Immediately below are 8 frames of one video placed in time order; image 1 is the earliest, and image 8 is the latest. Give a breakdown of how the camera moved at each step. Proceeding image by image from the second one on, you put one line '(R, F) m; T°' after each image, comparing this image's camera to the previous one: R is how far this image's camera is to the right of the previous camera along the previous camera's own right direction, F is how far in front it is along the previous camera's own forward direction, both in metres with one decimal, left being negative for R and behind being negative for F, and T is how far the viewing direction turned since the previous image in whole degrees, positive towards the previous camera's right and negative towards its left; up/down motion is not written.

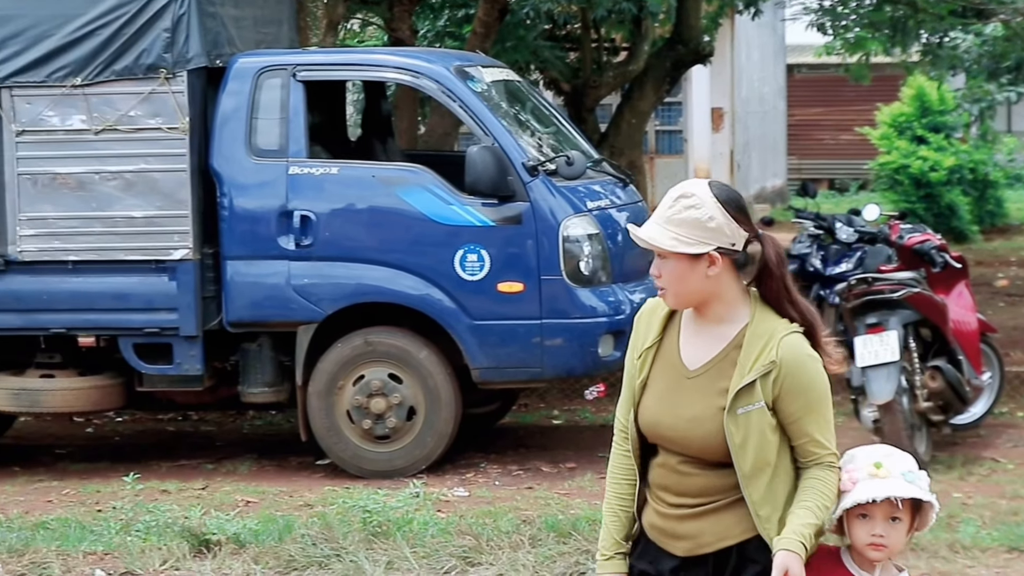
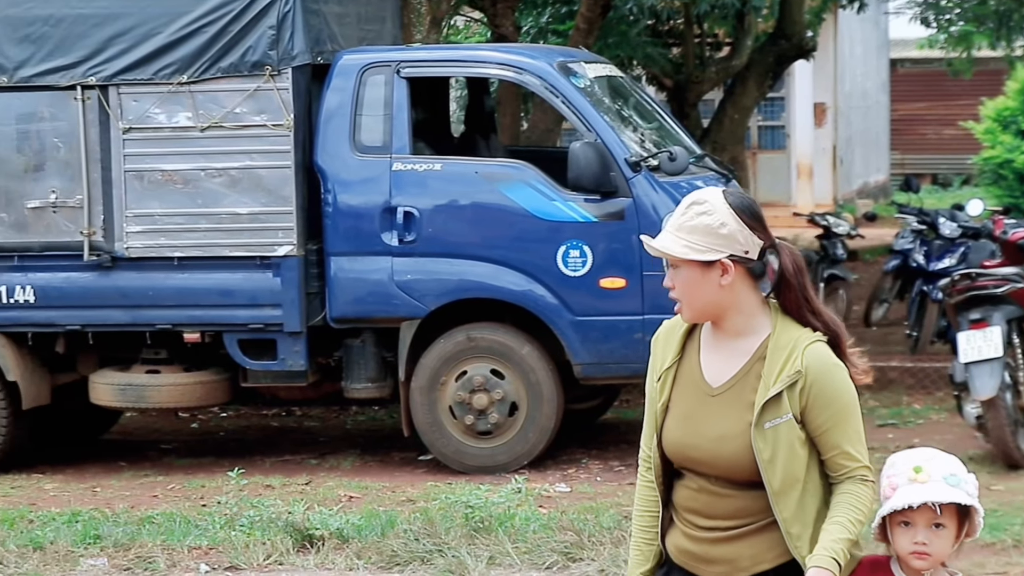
(-0.4, 0.0) m; -1°
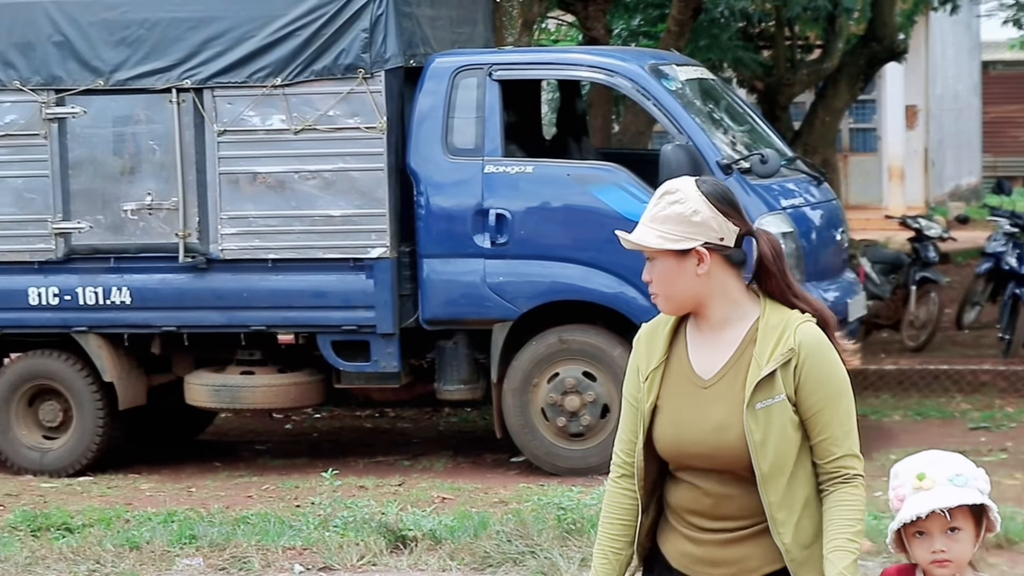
(-0.4, 0.0) m; -1°
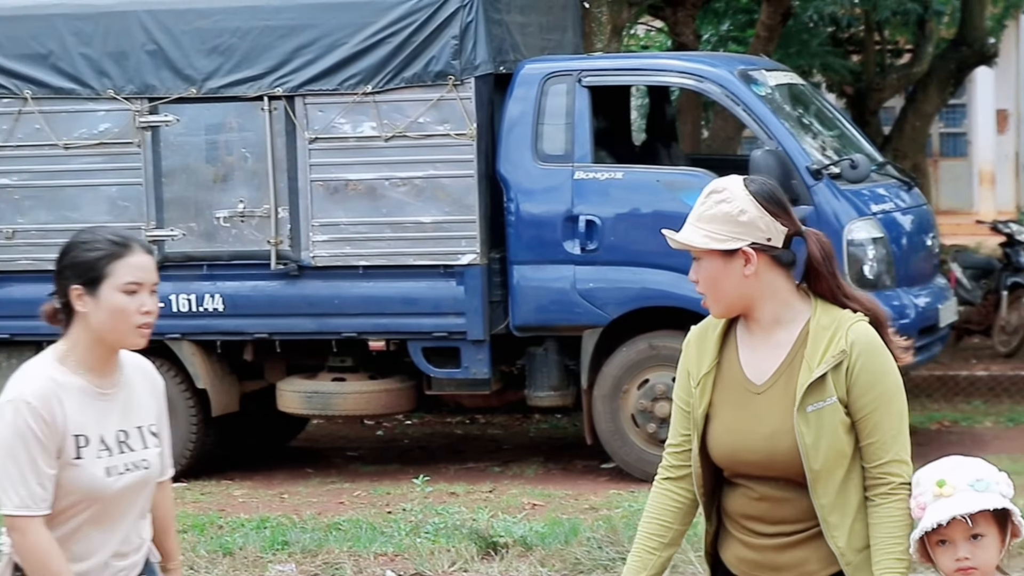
(-0.4, 0.0) m; -1°
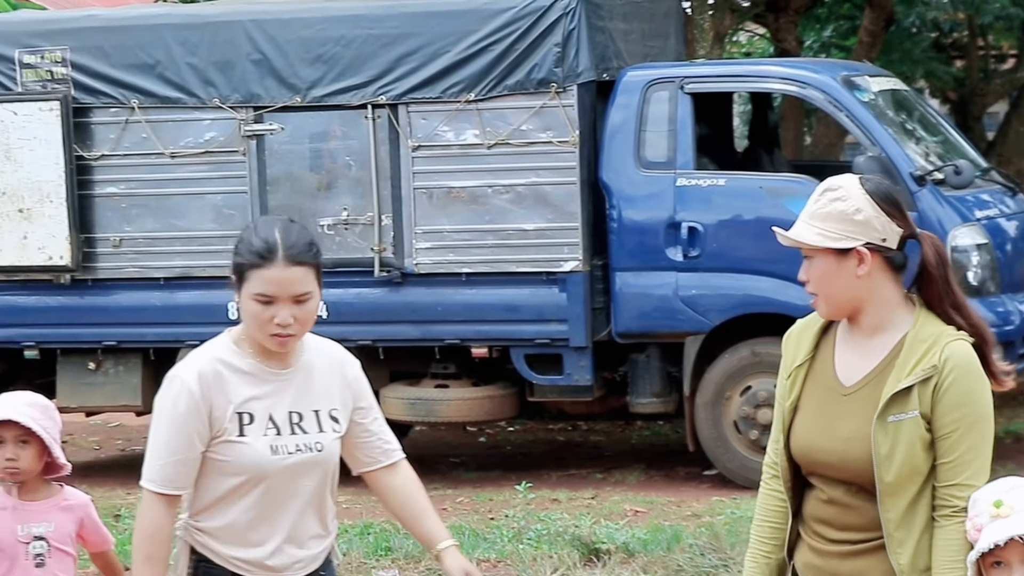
(-0.4, 0.0) m; -1°
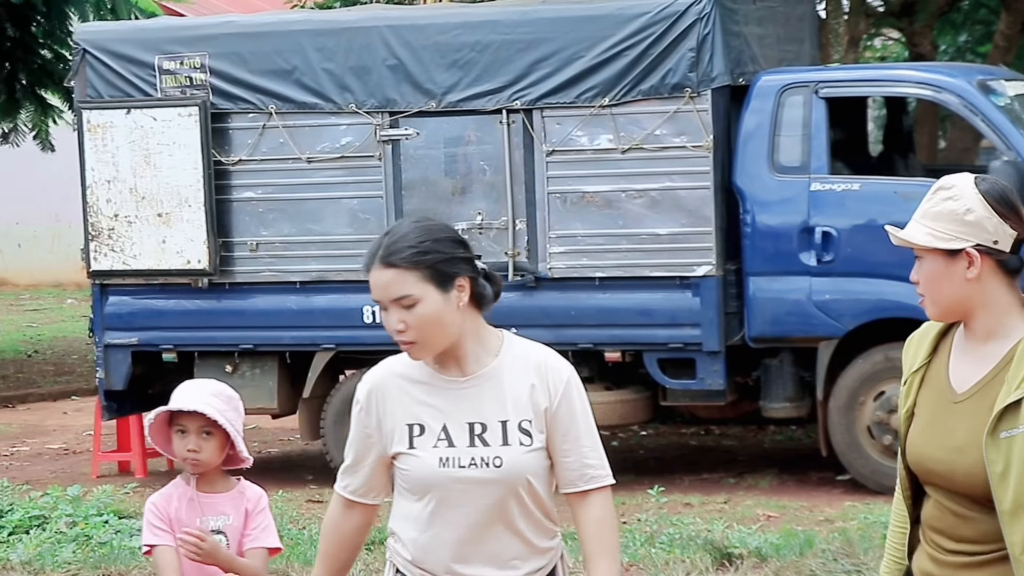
(-0.5, 0.0) m; -2°
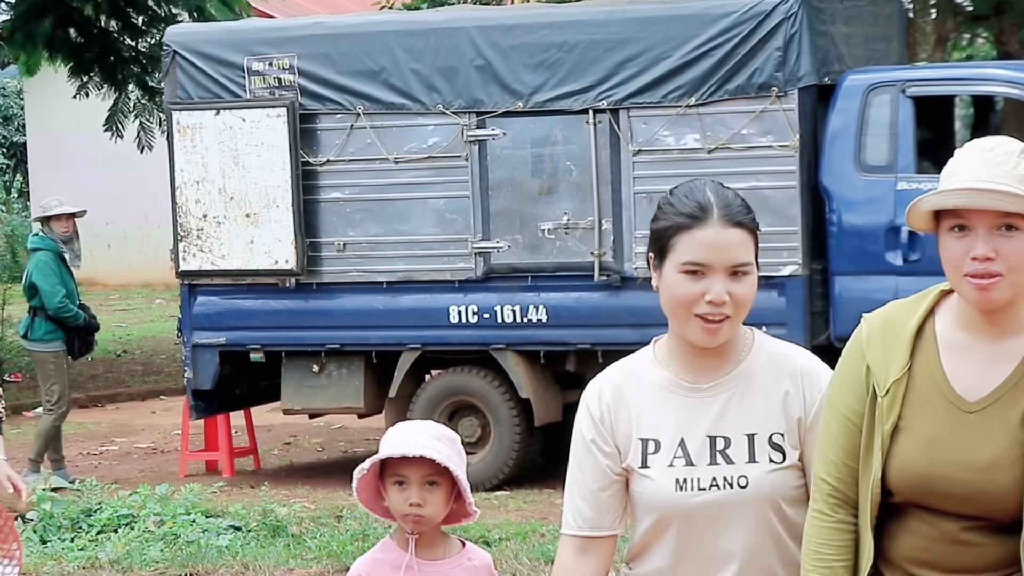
(-0.4, 0.0) m; -1°
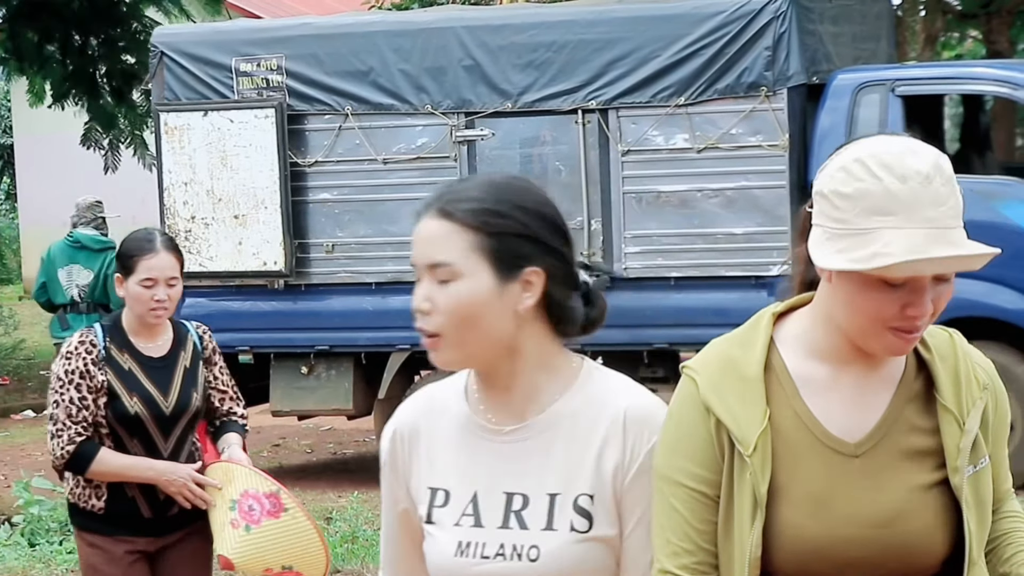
(0.0, 0.0) m; 0°
